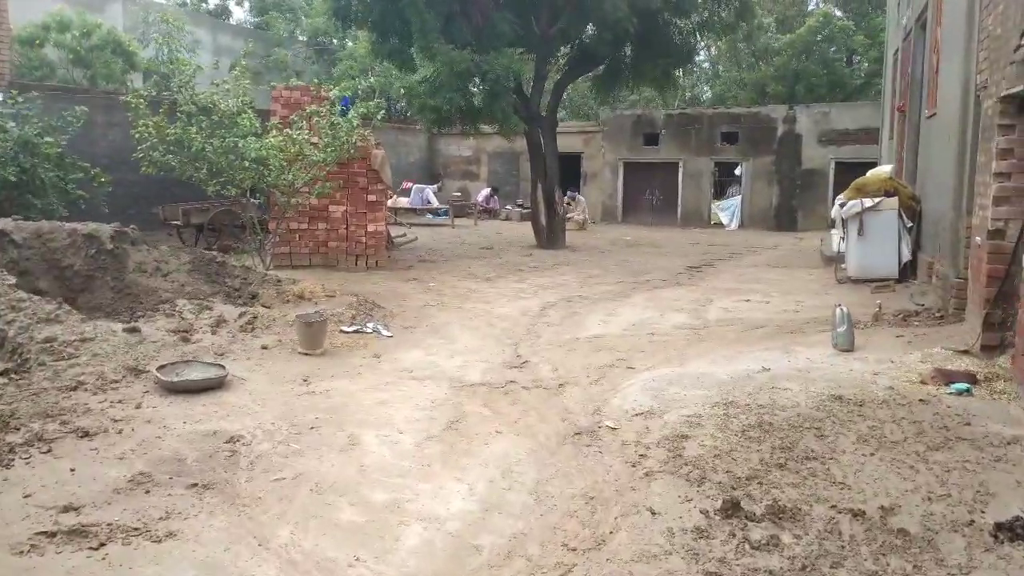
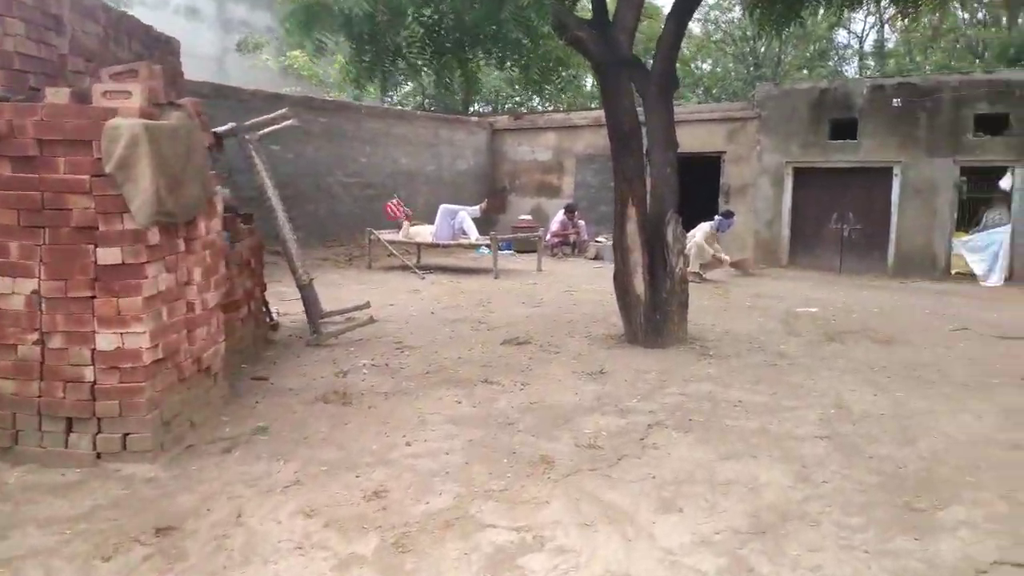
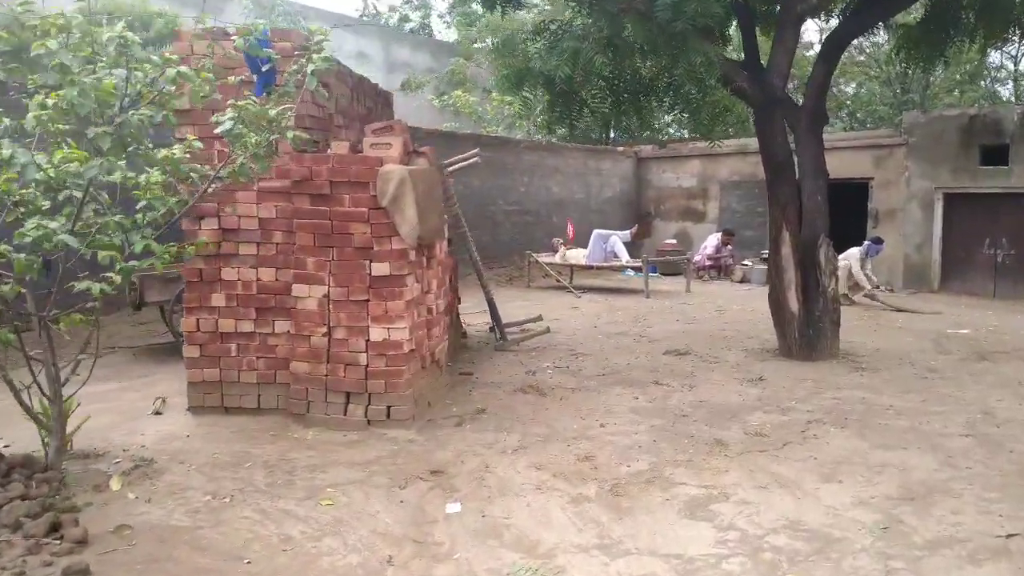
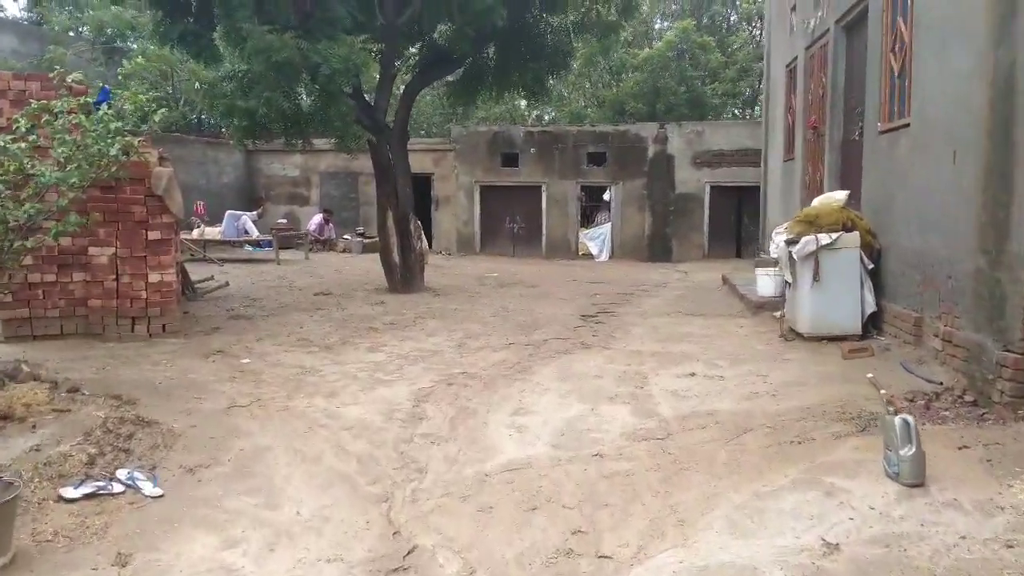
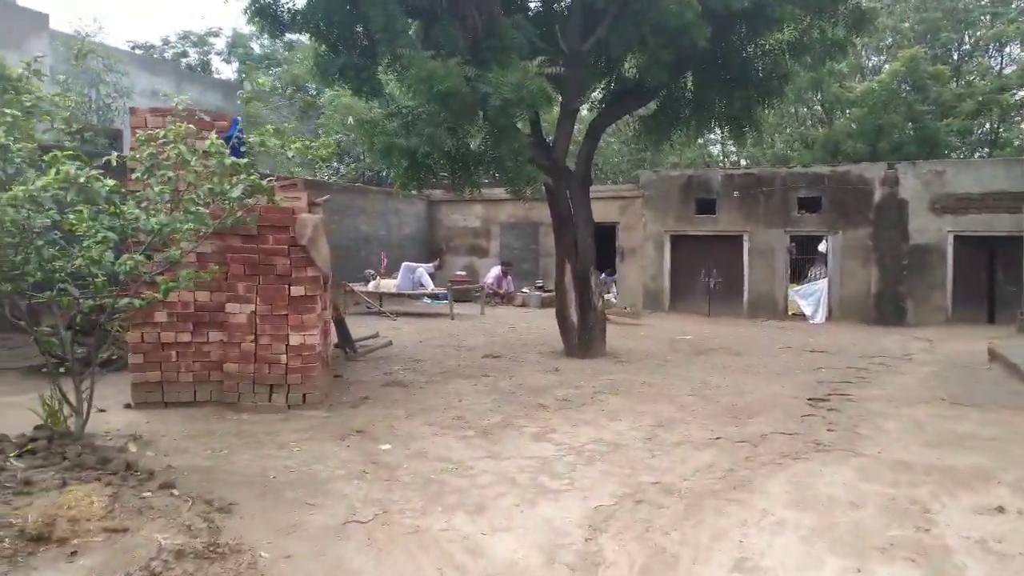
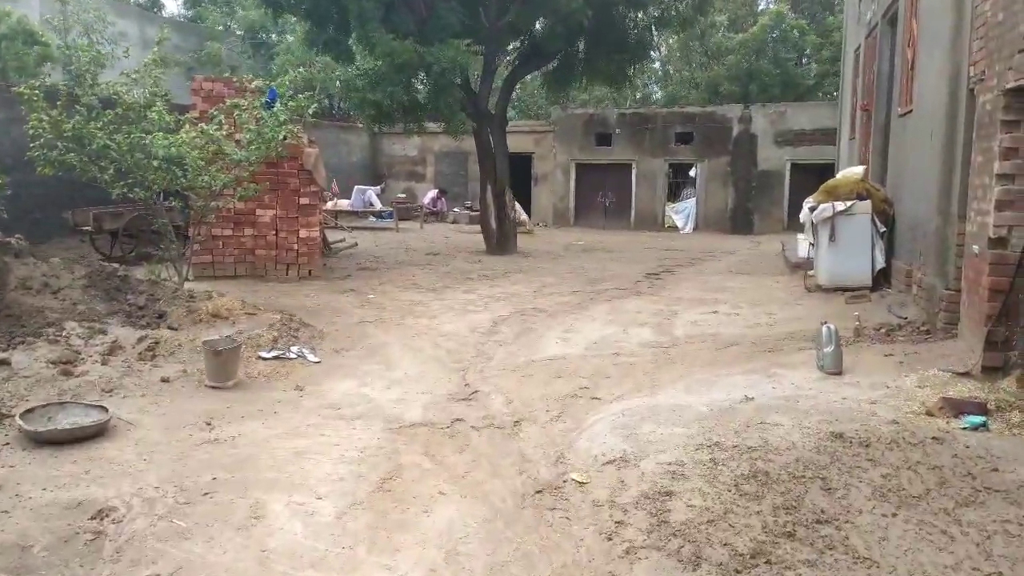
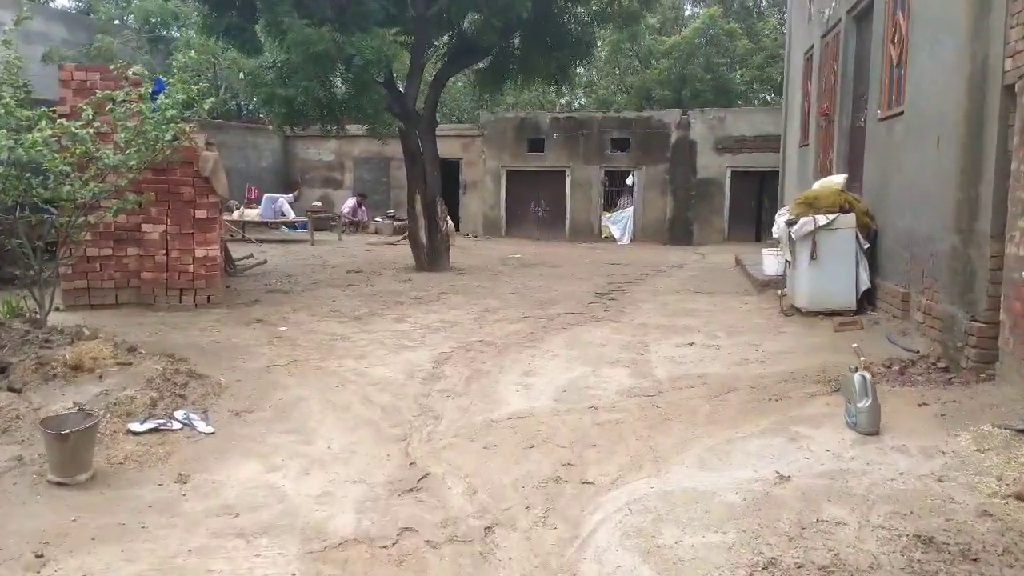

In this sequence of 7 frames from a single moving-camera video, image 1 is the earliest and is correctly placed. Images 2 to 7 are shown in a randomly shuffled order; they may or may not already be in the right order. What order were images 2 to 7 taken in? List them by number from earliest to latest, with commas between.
6, 7, 4, 5, 3, 2
